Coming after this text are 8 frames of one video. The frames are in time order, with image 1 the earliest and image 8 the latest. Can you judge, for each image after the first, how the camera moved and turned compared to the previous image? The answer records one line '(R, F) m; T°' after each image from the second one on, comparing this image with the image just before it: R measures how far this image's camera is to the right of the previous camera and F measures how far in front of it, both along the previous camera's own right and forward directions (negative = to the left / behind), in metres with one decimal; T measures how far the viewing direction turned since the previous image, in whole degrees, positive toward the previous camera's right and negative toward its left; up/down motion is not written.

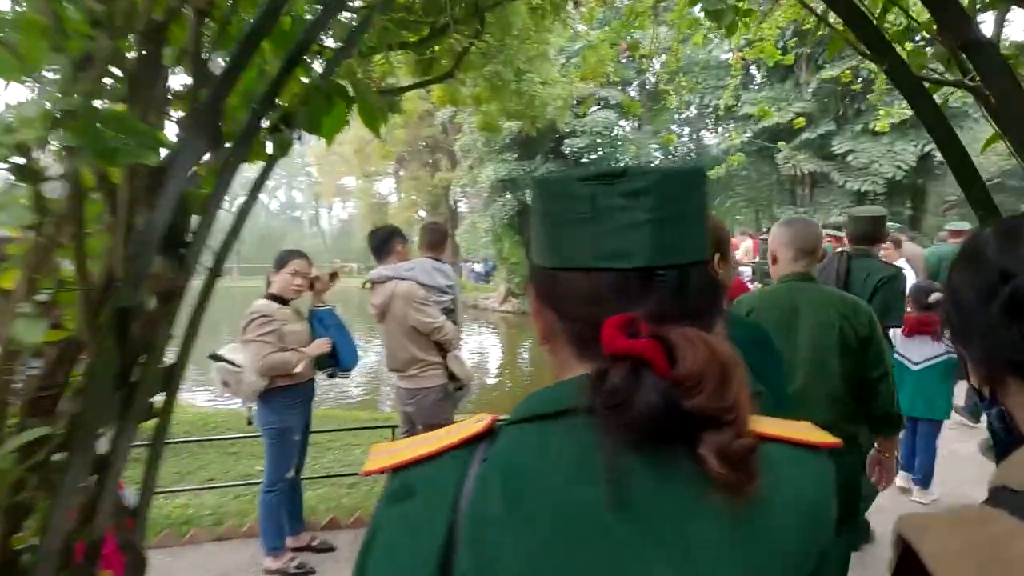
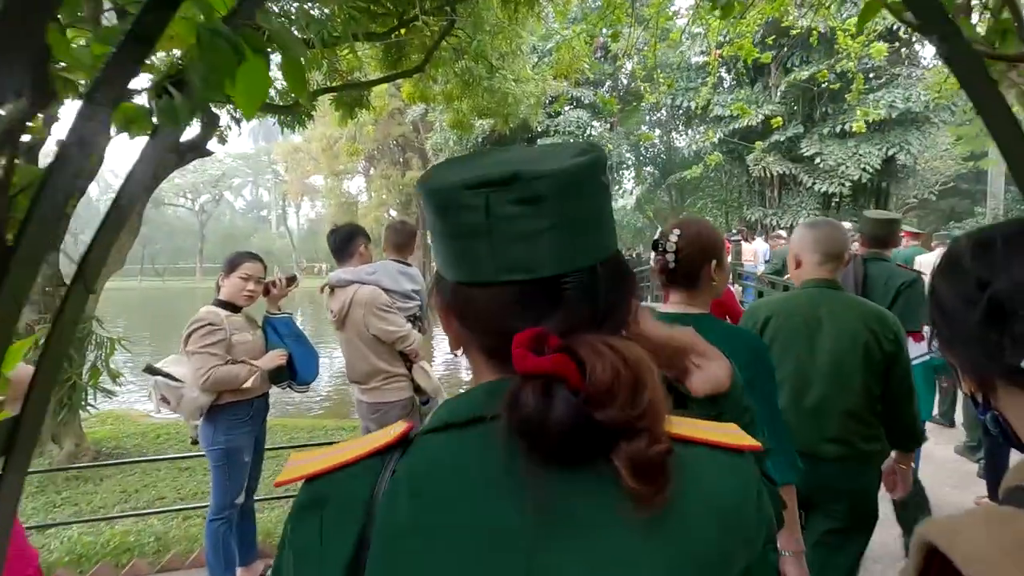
(0.0, +0.2) m; +3°
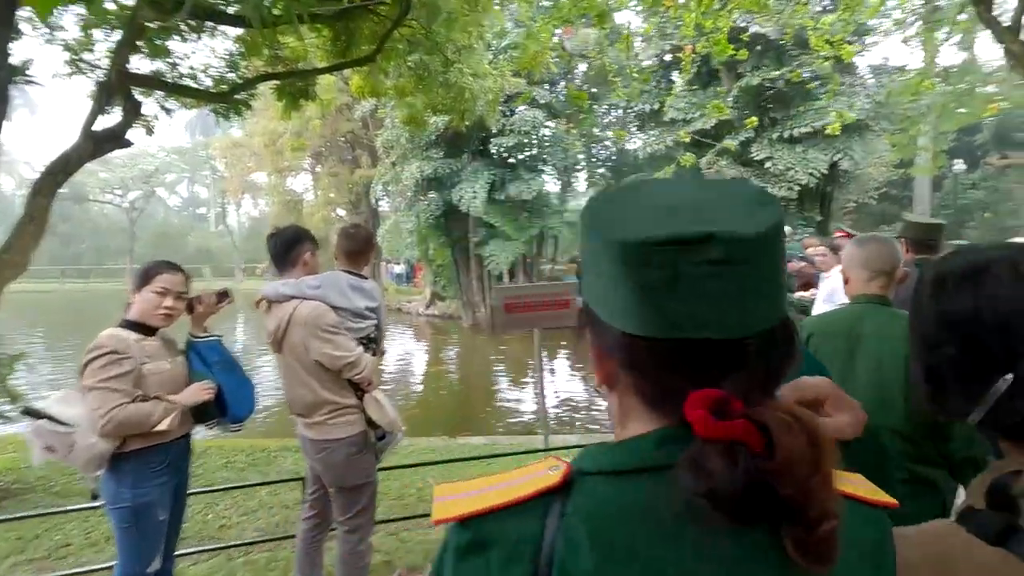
(-0.1, +0.3) m; +5°
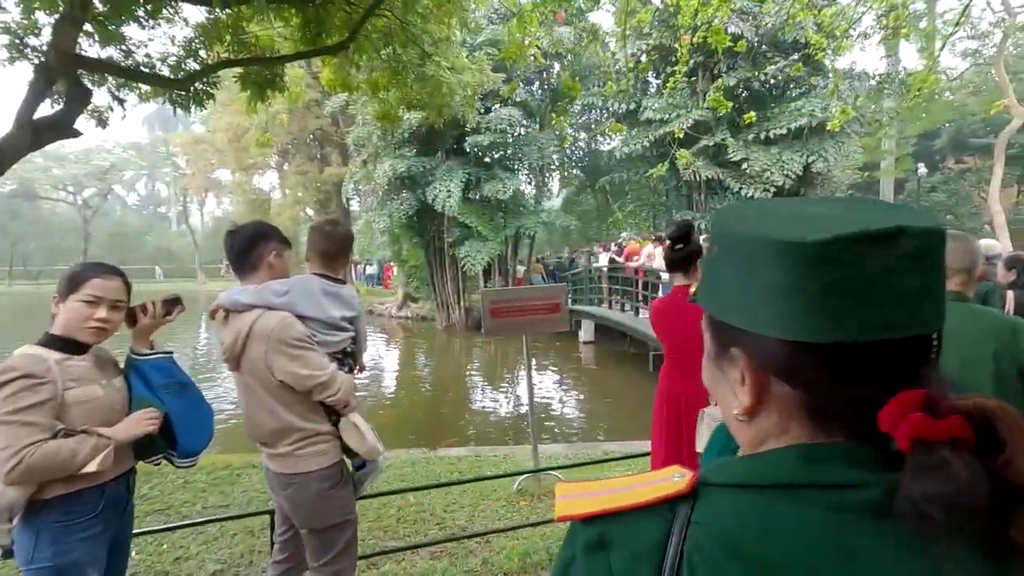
(-0.1, +0.3) m; +3°
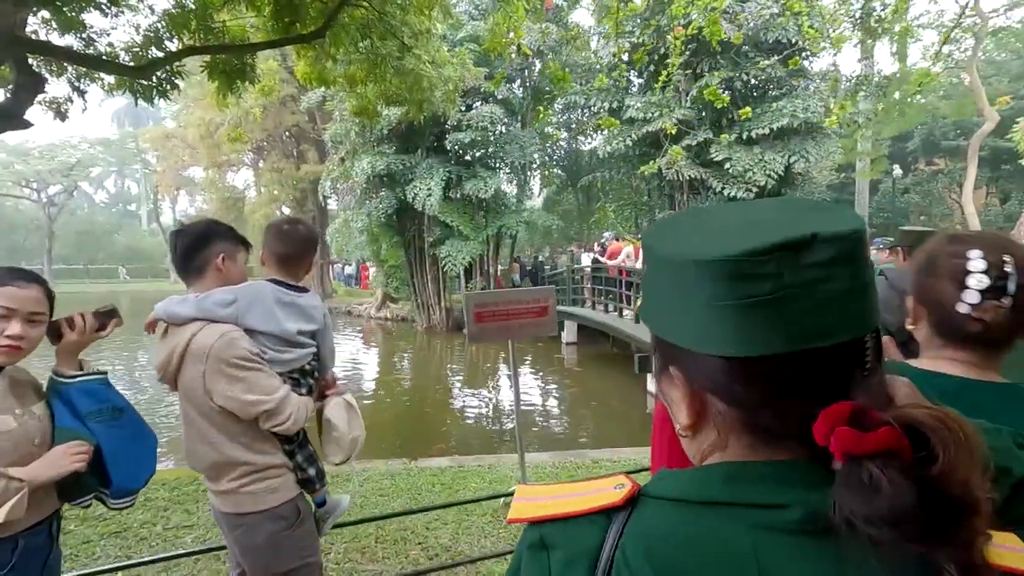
(0.0, +0.2) m; +2°
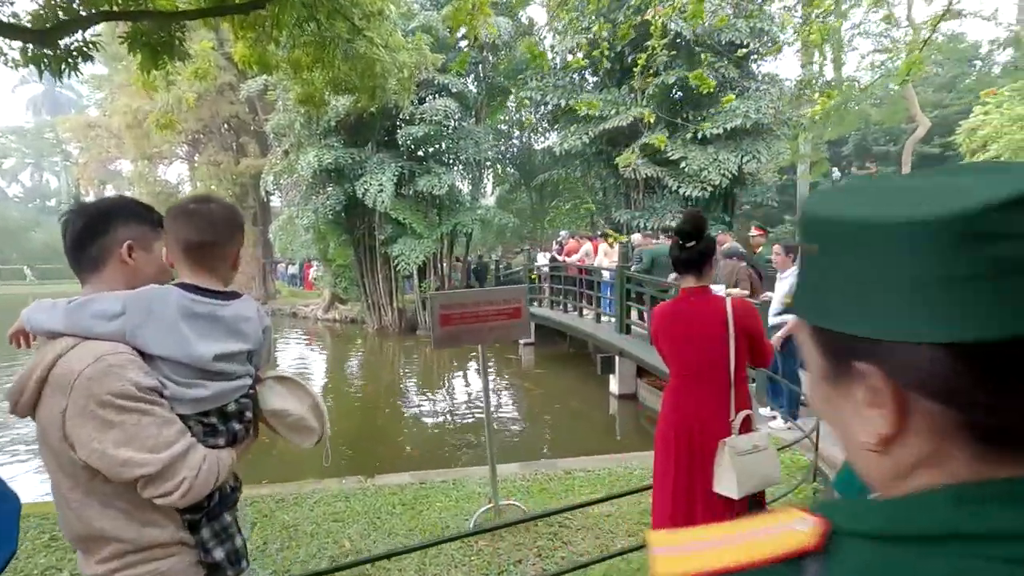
(-0.1, +0.3) m; +5°
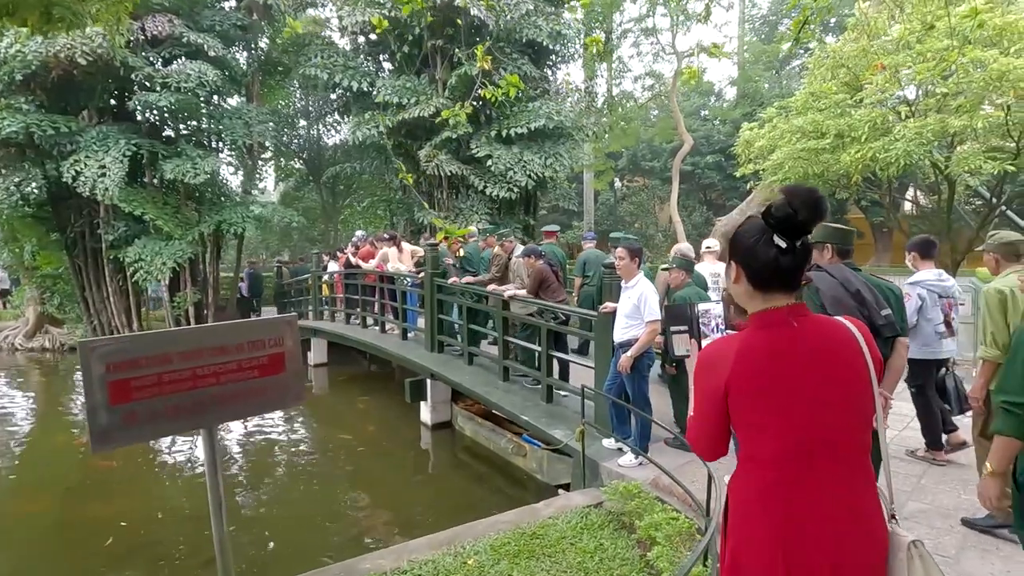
(+0.1, +1.2) m; +21°
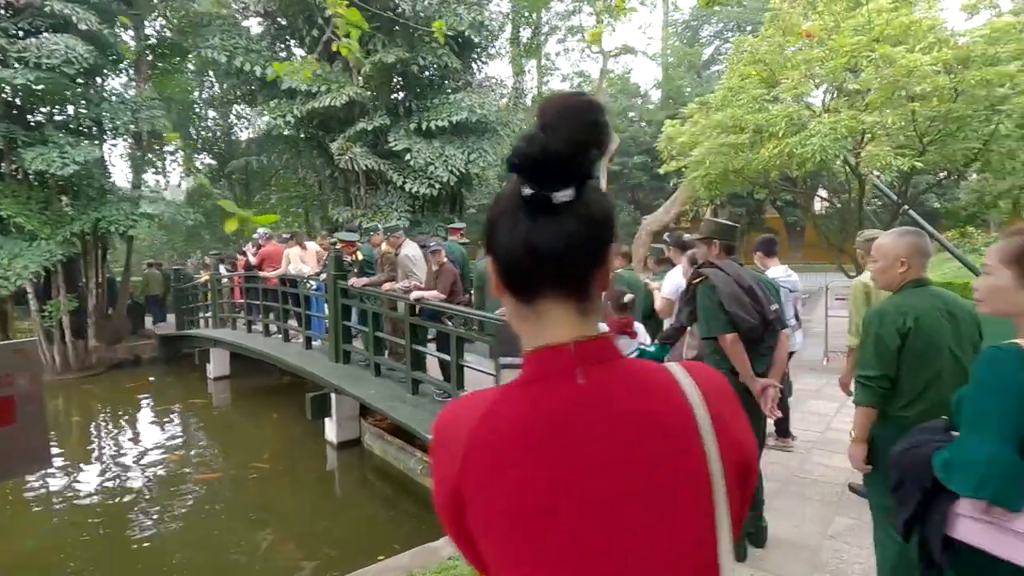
(+0.3, +0.5) m; +7°
